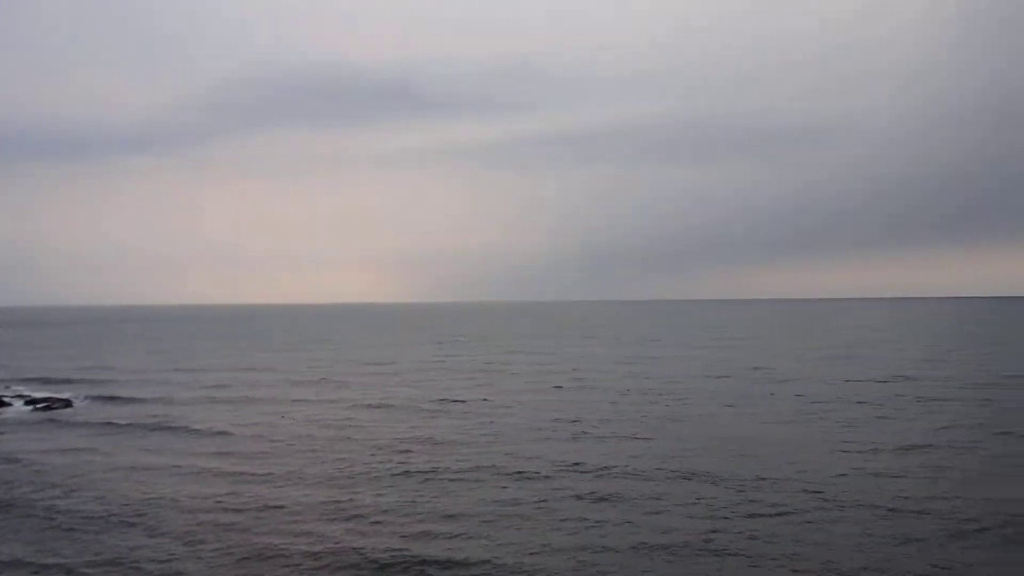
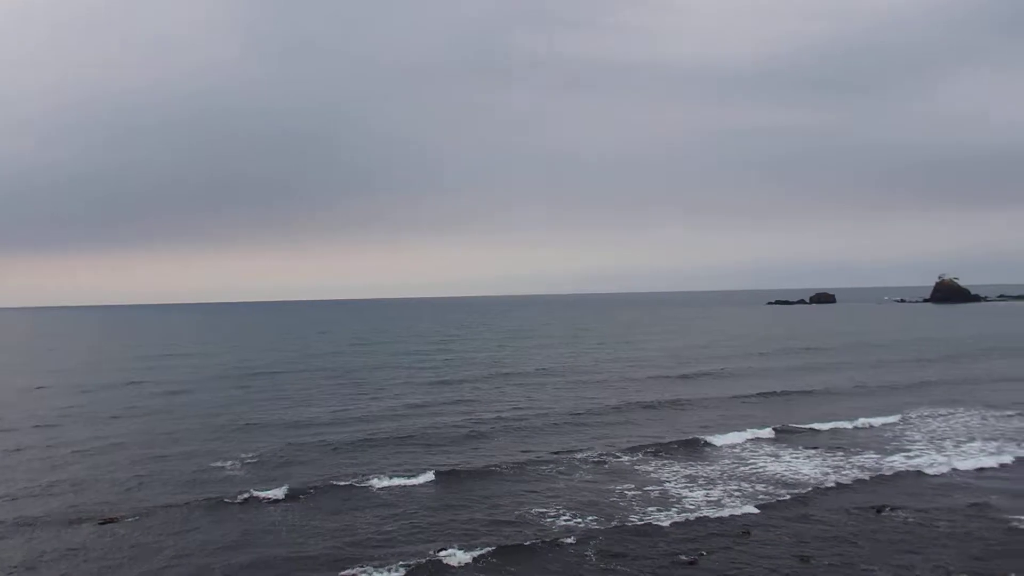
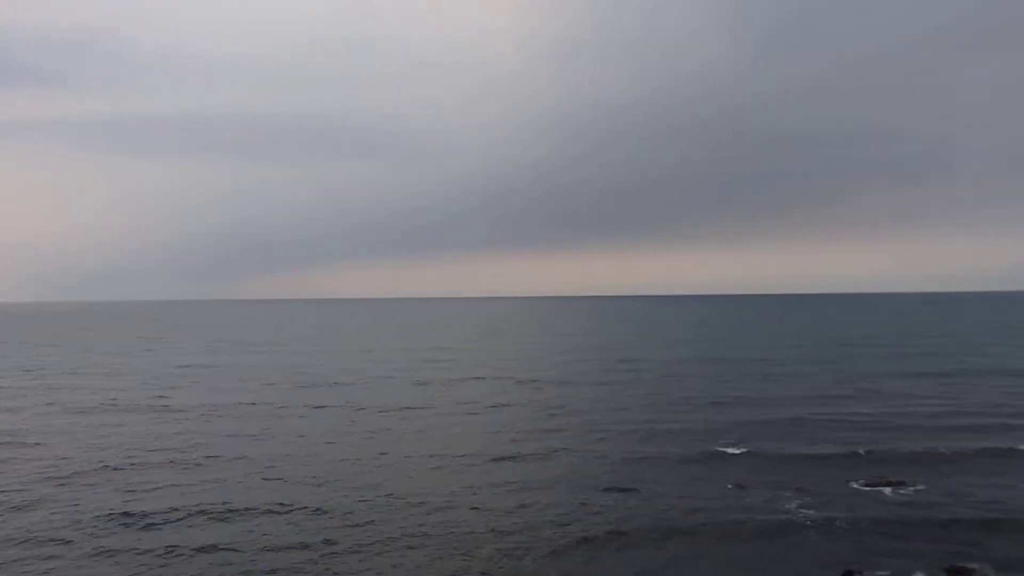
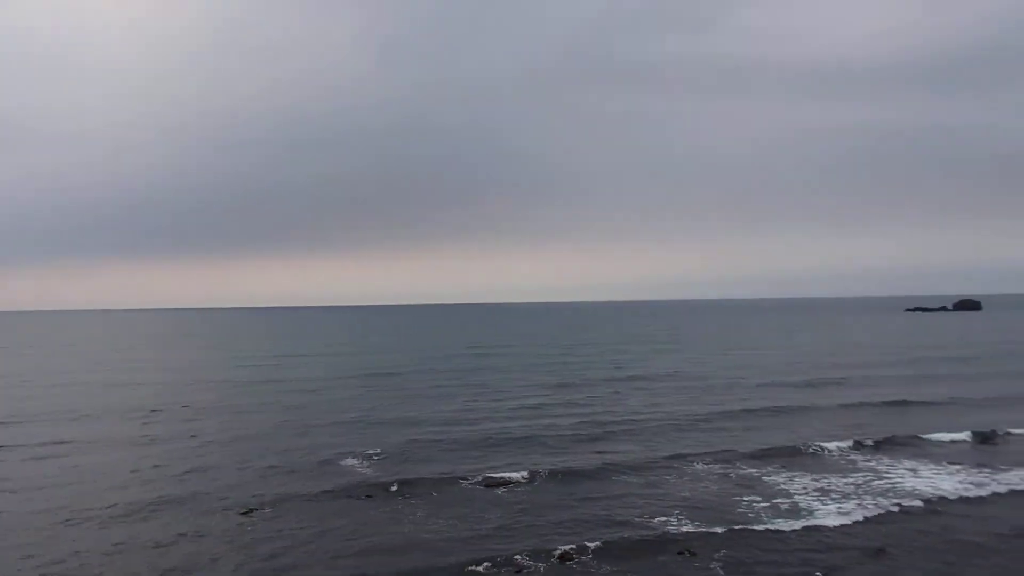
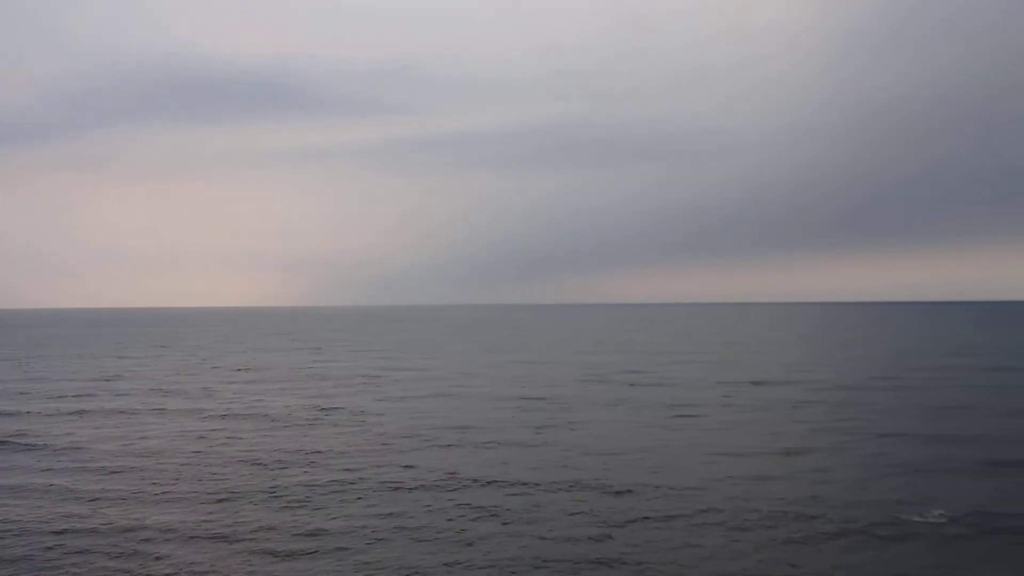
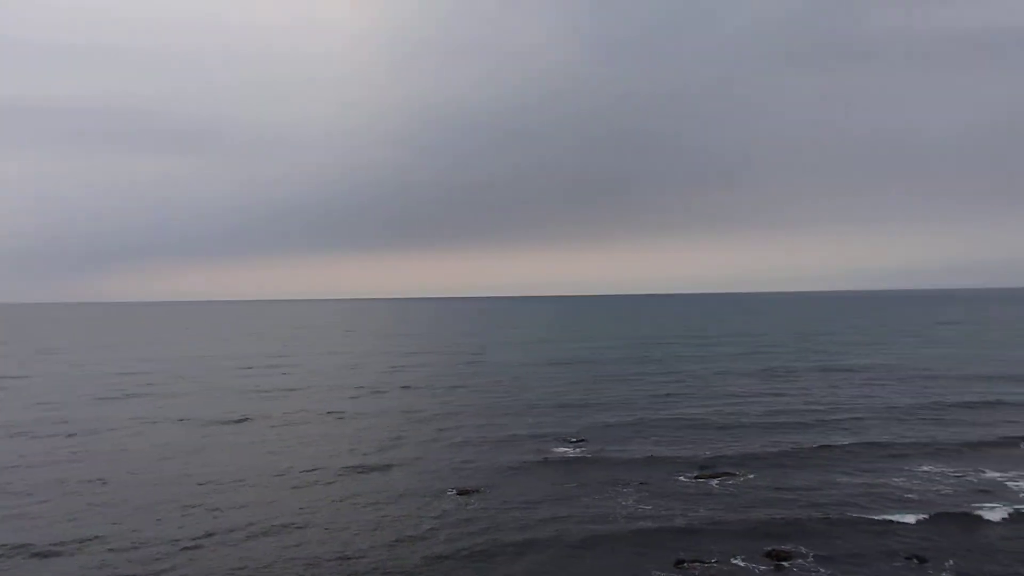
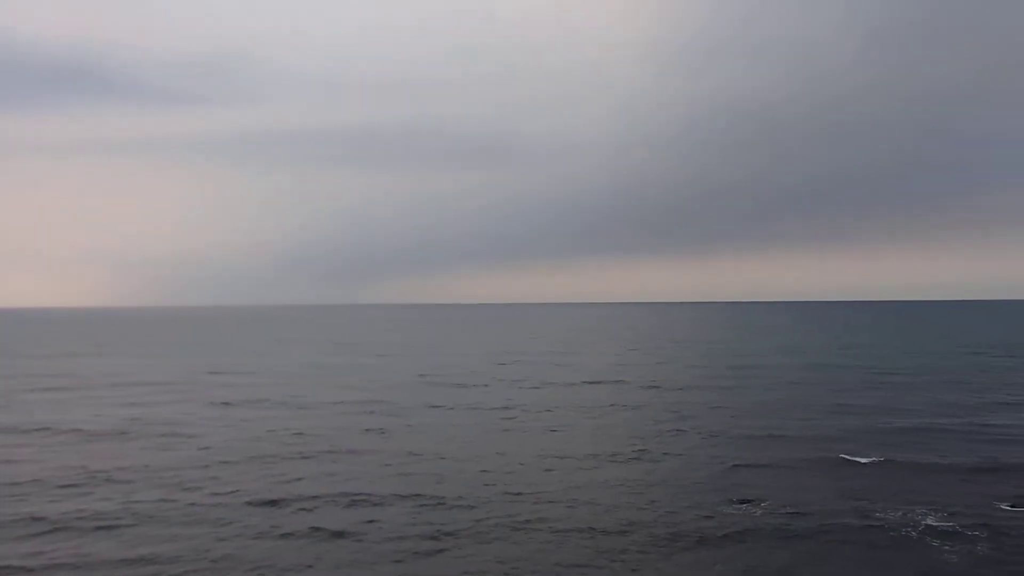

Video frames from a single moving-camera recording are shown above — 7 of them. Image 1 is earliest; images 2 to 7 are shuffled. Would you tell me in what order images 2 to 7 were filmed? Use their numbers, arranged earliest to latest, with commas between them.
5, 7, 3, 6, 4, 2
